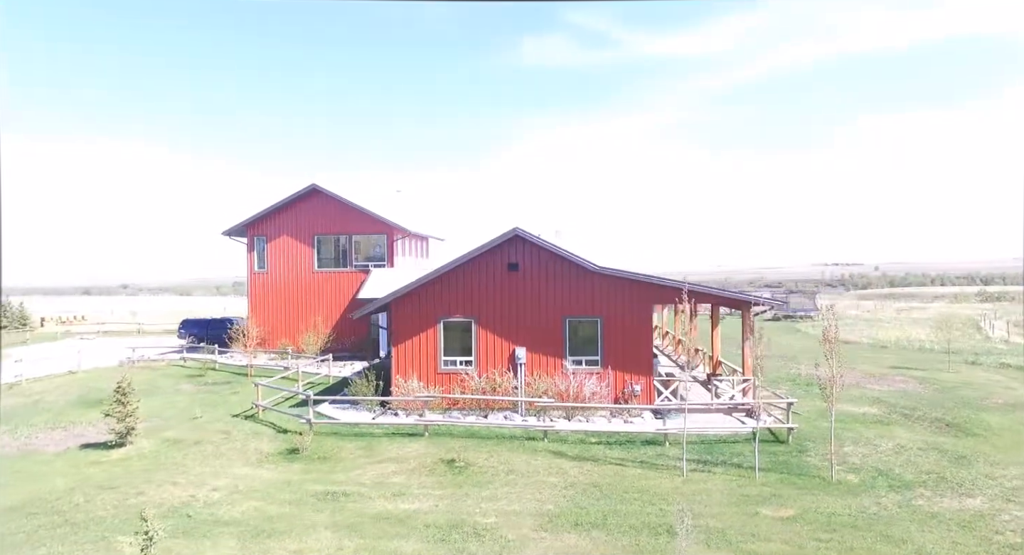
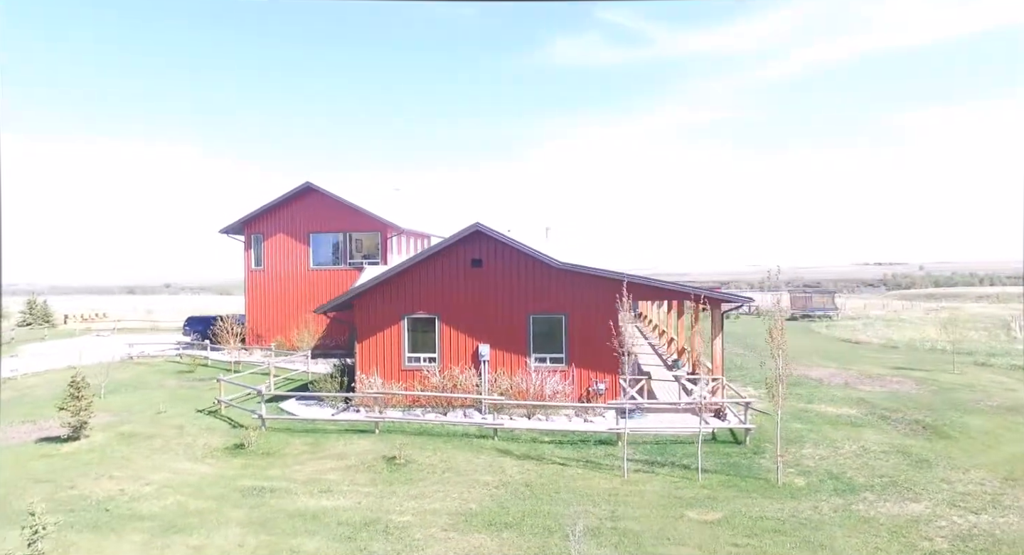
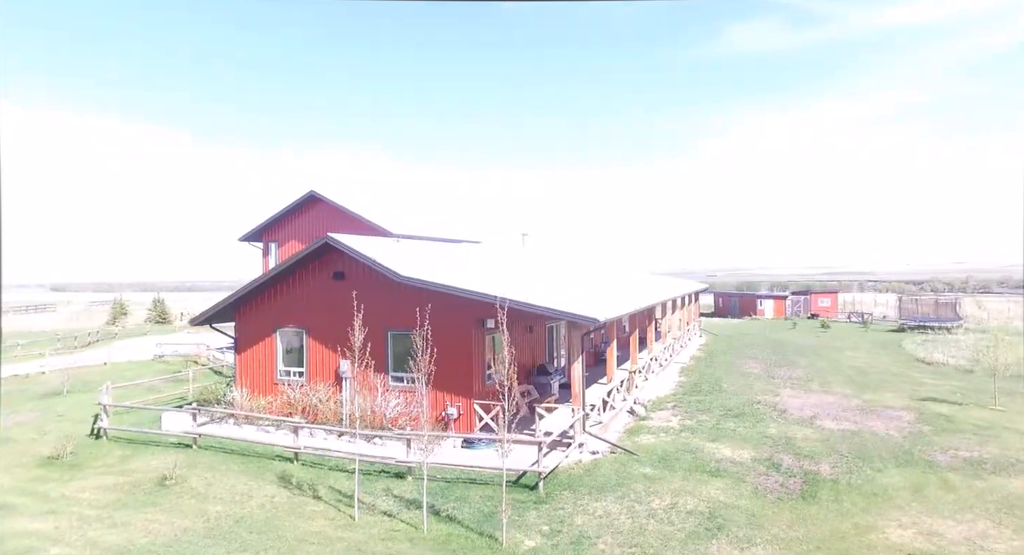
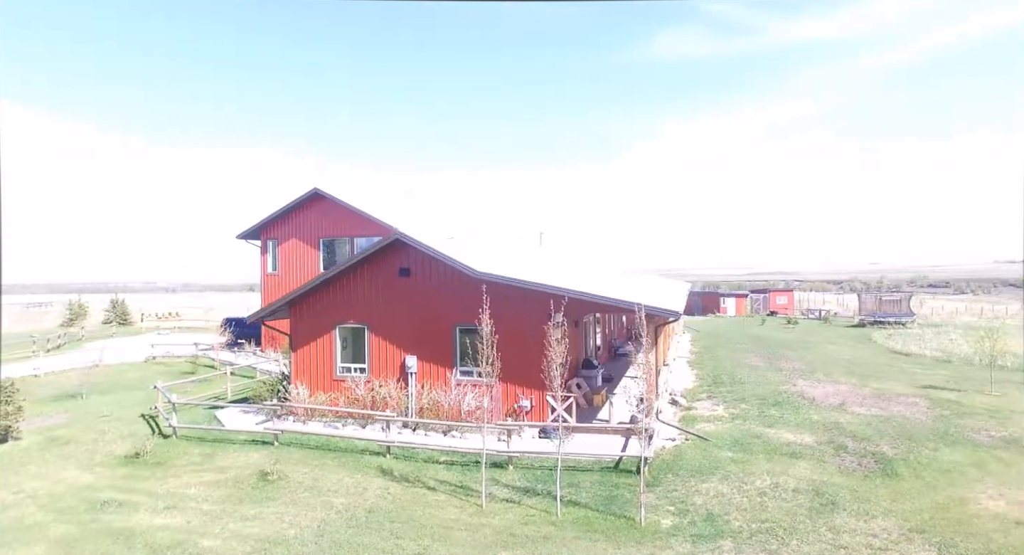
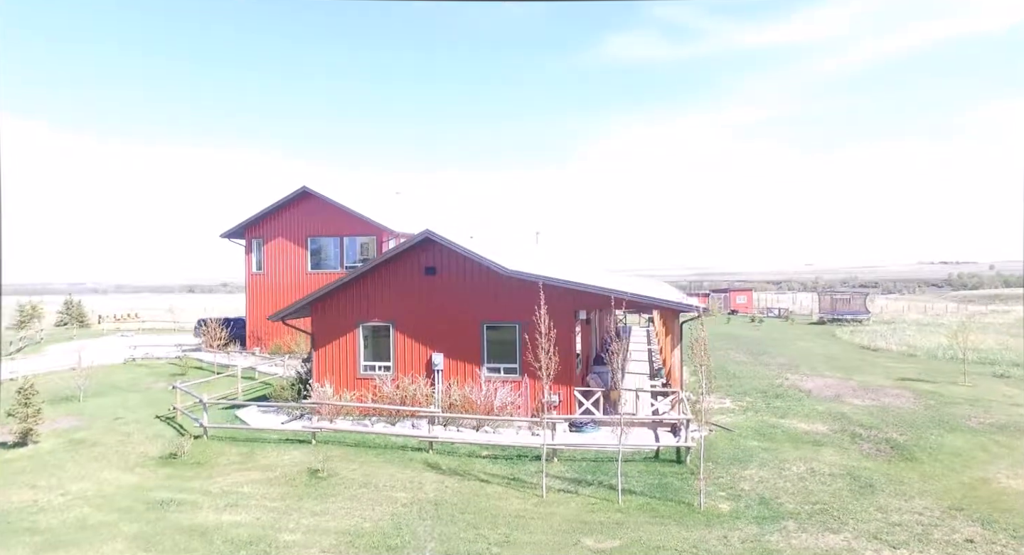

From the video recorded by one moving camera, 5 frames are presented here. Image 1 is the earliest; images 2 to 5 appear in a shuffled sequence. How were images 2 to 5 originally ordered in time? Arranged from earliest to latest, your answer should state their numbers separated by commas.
2, 5, 4, 3
